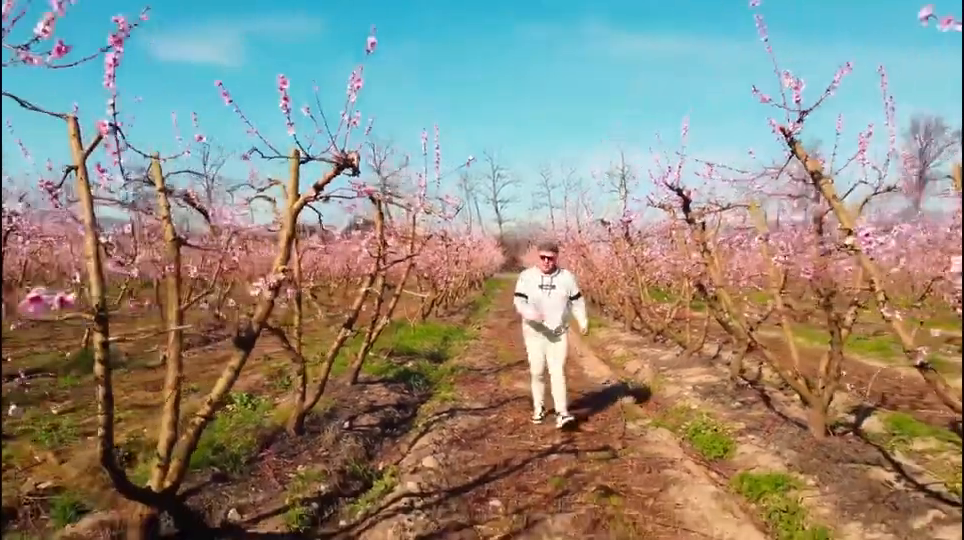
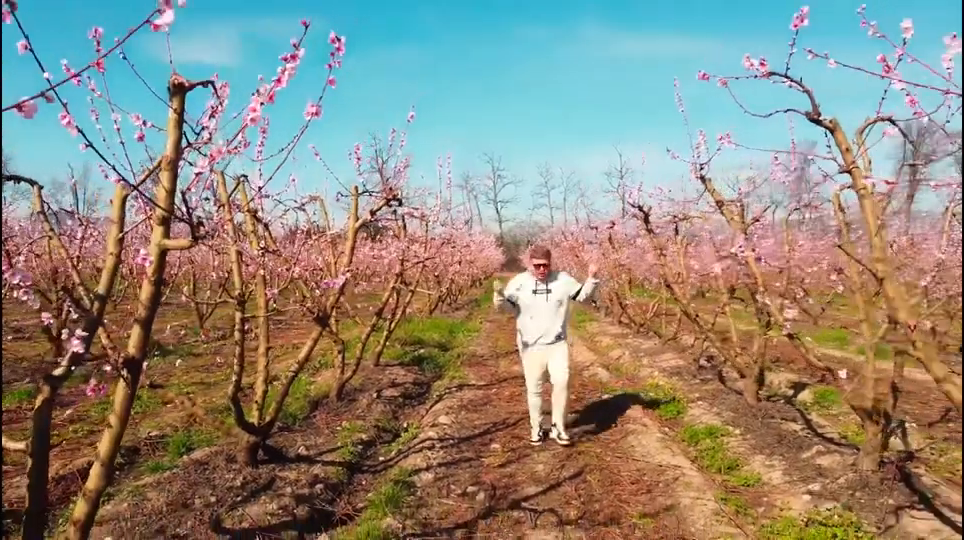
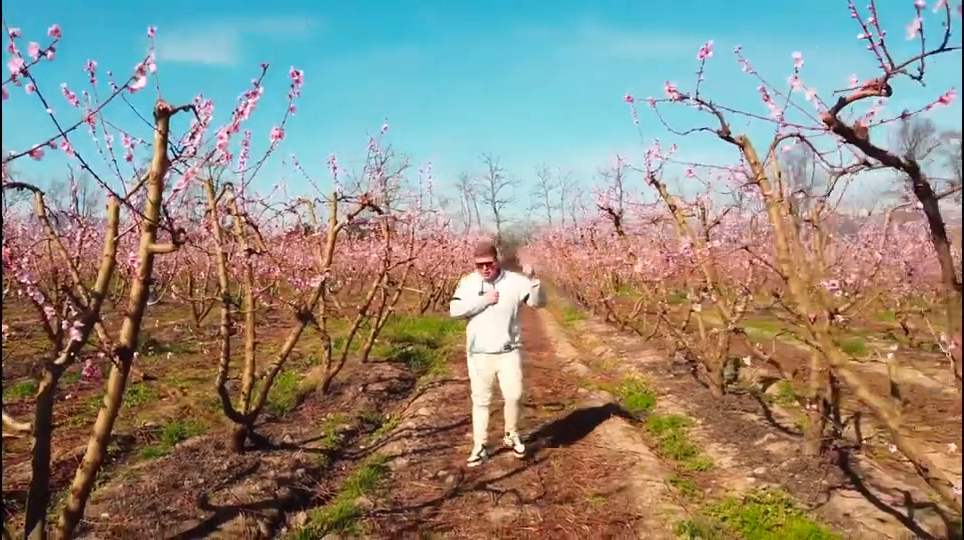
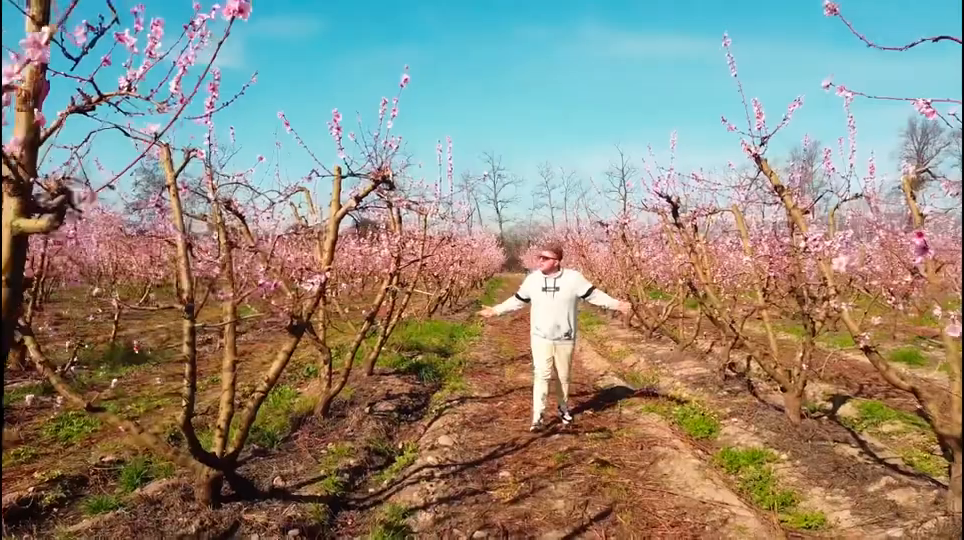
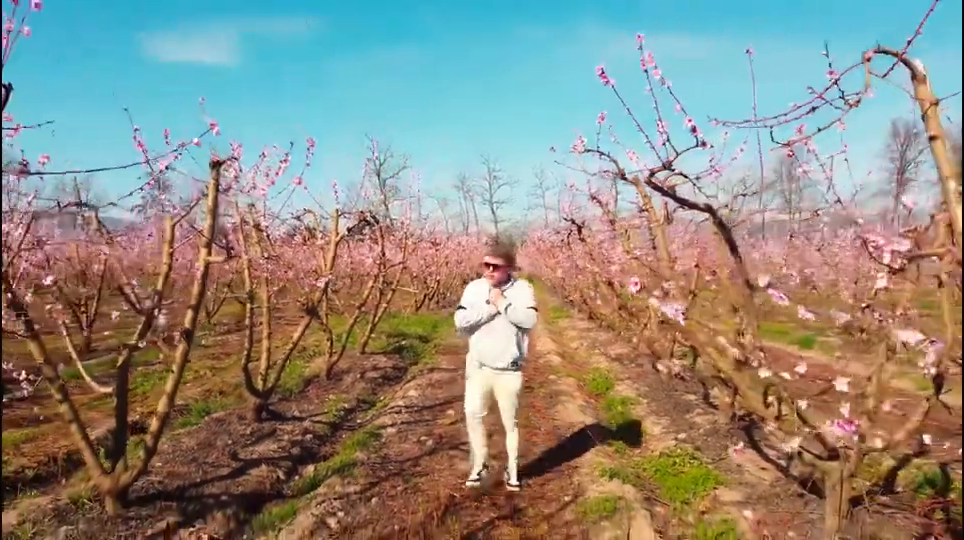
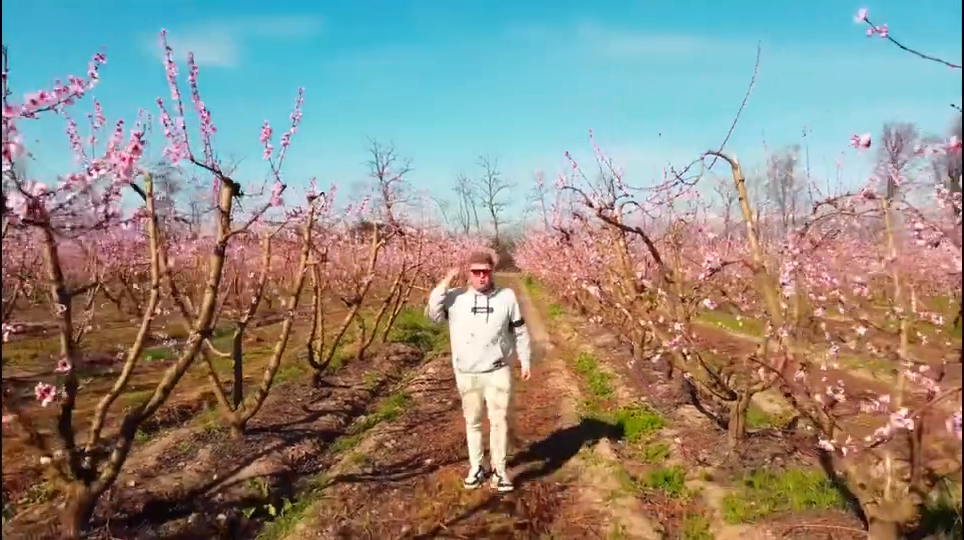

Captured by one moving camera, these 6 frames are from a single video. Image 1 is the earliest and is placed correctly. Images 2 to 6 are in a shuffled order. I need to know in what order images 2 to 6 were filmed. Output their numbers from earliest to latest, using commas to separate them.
4, 2, 3, 5, 6
